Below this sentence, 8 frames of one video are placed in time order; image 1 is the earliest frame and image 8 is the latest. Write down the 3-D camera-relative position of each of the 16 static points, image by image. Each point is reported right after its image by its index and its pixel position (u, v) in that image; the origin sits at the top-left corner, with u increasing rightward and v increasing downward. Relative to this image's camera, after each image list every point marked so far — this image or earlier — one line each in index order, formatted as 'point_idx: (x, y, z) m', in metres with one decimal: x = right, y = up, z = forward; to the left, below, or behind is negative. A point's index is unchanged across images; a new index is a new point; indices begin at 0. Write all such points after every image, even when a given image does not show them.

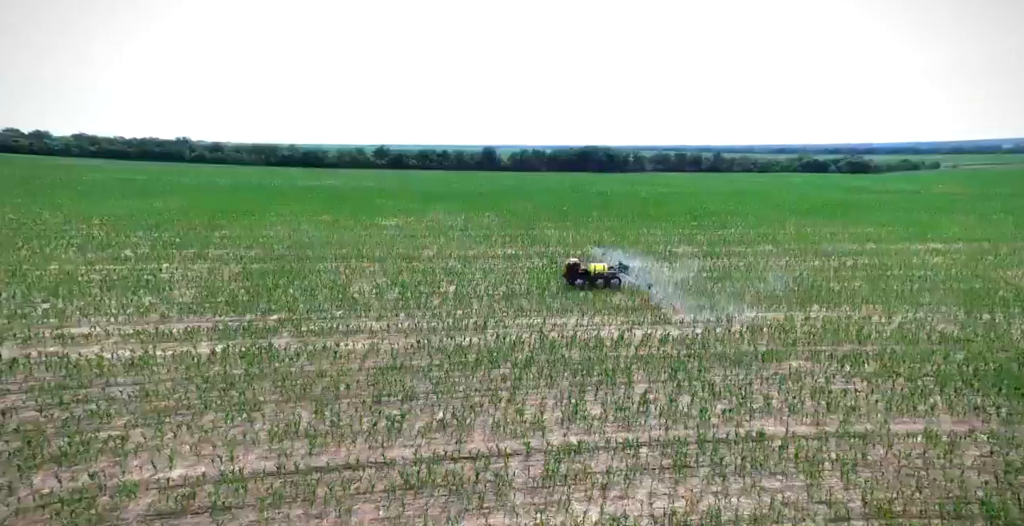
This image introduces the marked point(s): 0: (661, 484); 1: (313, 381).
0: (+1.6, -2.3, +6.1) m
1: (-3.0, -1.8, +8.7) m
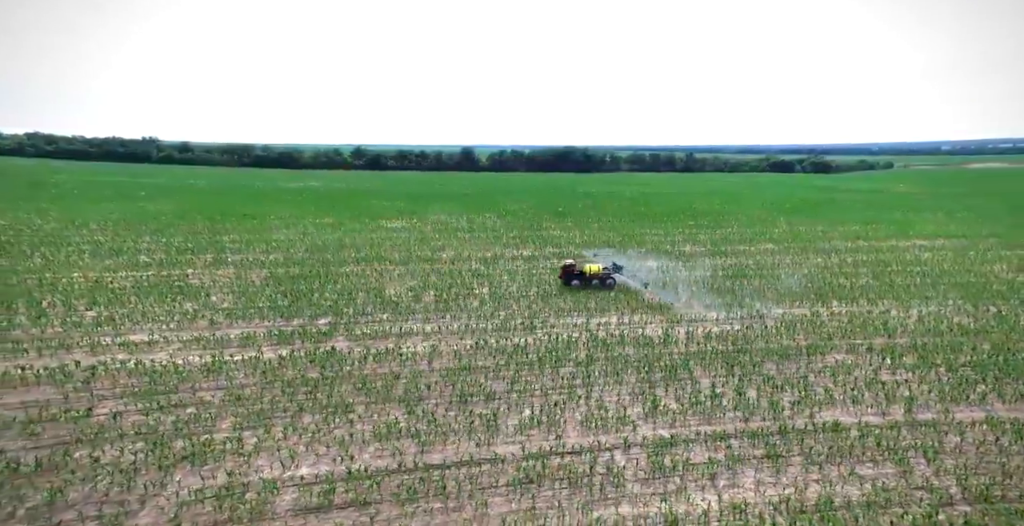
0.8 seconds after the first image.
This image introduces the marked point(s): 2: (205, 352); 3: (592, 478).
0: (+2.8, -2.3, +6.5) m
1: (-1.8, -1.8, +8.9) m
2: (-5.3, -1.5, +10.1) m
3: (+0.9, -2.3, +6.2) m
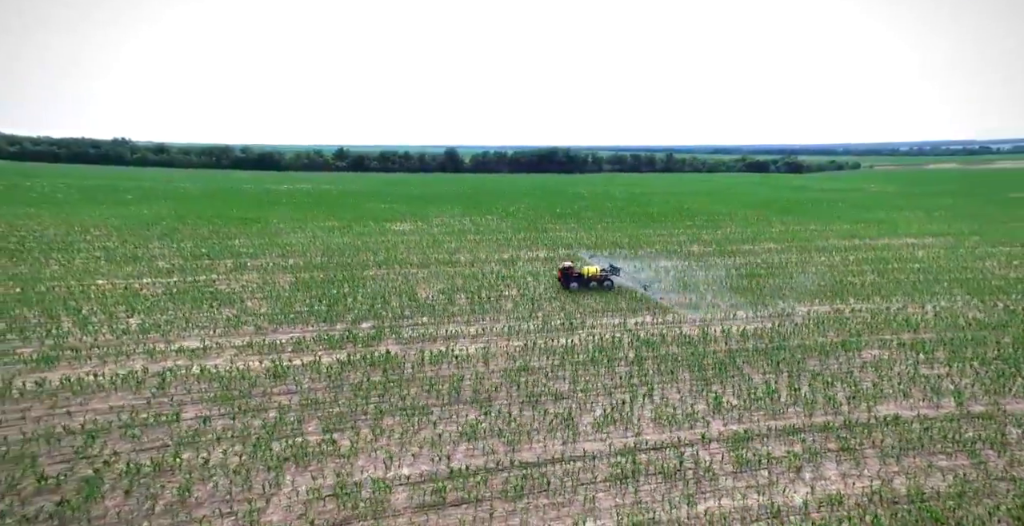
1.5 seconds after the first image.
0: (+3.9, -2.3, +6.7) m
1: (-0.8, -1.9, +9.1) m
2: (-4.3, -1.6, +10.2) m
3: (+2.0, -2.3, +6.4) m
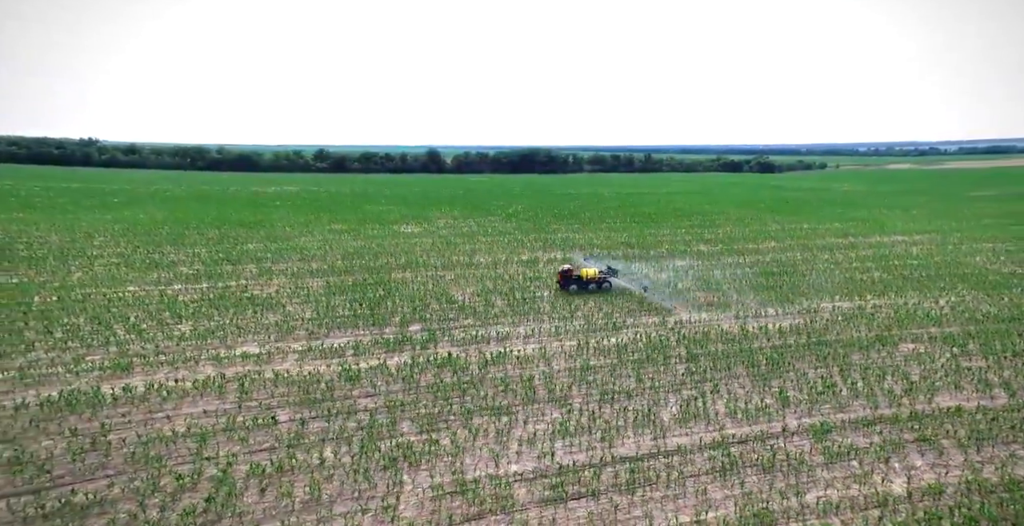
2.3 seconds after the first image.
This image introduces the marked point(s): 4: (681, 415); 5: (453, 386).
0: (+5.0, -2.3, +7.1) m
1: (+0.3, -1.9, +9.3) m
2: (-3.2, -1.7, +10.3) m
3: (+3.2, -2.3, +6.7) m
4: (+2.4, -2.2, +8.2) m
5: (-0.9, -1.9, +9.0) m
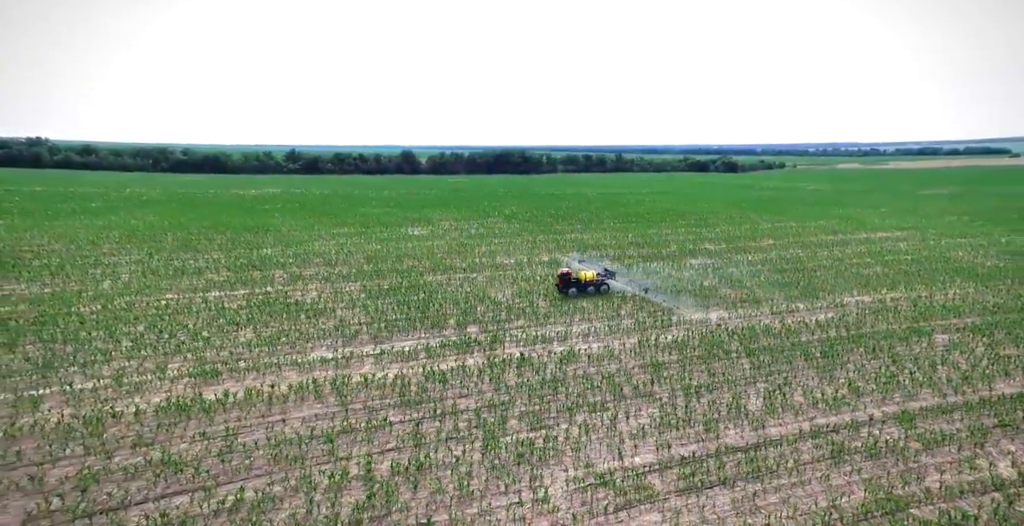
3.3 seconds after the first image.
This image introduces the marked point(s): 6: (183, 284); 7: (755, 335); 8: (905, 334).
0: (+6.5, -2.2, +7.6) m
1: (+1.7, -2.0, +9.6) m
2: (-1.9, -1.8, +10.5) m
3: (+4.6, -2.3, +7.2) m
4: (+3.8, -2.1, +8.6) m
5: (+0.5, -2.0, +9.3) m
6: (-9.8, -0.7, +17.2) m
7: (+5.6, -1.6, +13.2) m
8: (+9.7, -1.7, +14.3) m
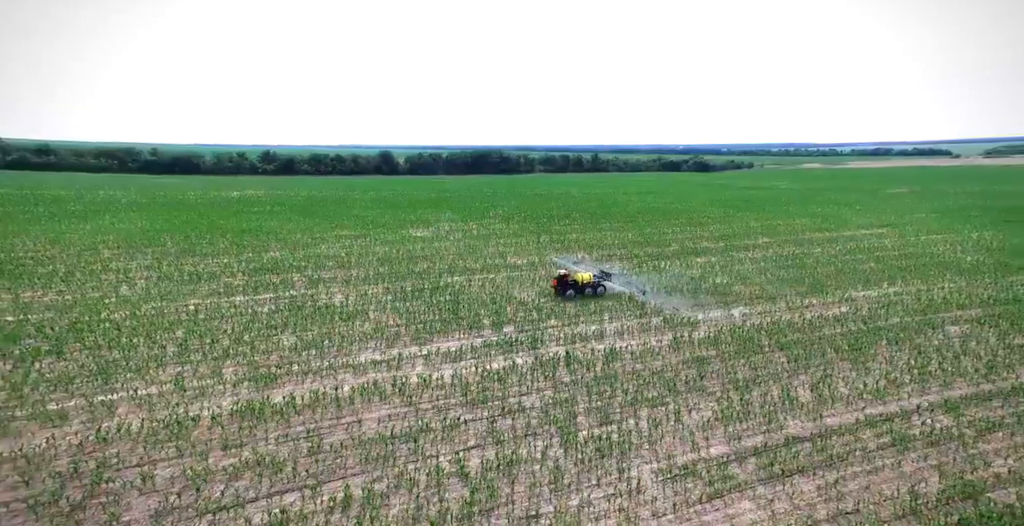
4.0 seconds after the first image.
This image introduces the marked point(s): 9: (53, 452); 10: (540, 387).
0: (+7.5, -2.2, +8.1) m
1: (+2.6, -2.0, +9.9) m
2: (-1.0, -1.8, +10.7) m
3: (+5.6, -2.2, +7.6) m
4: (+4.7, -2.1, +8.9) m
5: (+1.4, -2.0, +9.5) m
6: (-9.2, -0.8, +17.1) m
7: (+6.4, -1.5, +13.7) m
8: (+10.5, -1.6, +14.8) m
9: (-5.2, -2.2, +6.6) m
10: (+0.4, -2.0, +9.3) m
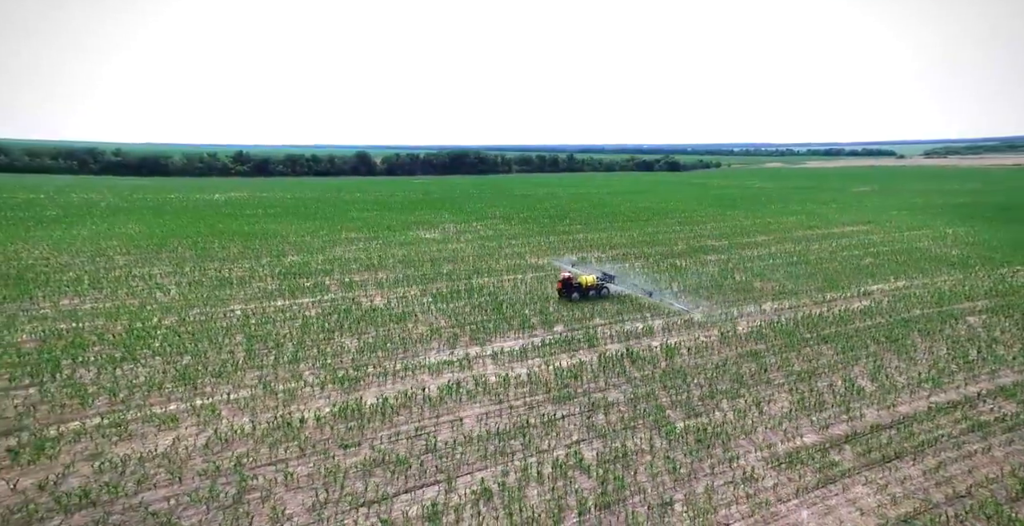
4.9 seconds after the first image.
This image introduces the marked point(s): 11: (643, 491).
0: (+8.8, -2.1, +8.6) m
1: (+3.8, -1.9, +10.3) m
2: (+0.2, -1.8, +11.0) m
3: (+7.0, -2.2, +8.1) m
4: (+6.1, -2.1, +9.4) m
5: (+2.7, -2.0, +9.9) m
6: (-8.1, -0.9, +17.2) m
7: (+7.5, -1.5, +14.2) m
8: (+11.6, -1.4, +15.5) m
9: (-3.8, -2.3, +6.8) m
10: (+1.7, -2.0, +9.7) m
11: (+1.4, -2.5, +6.3) m
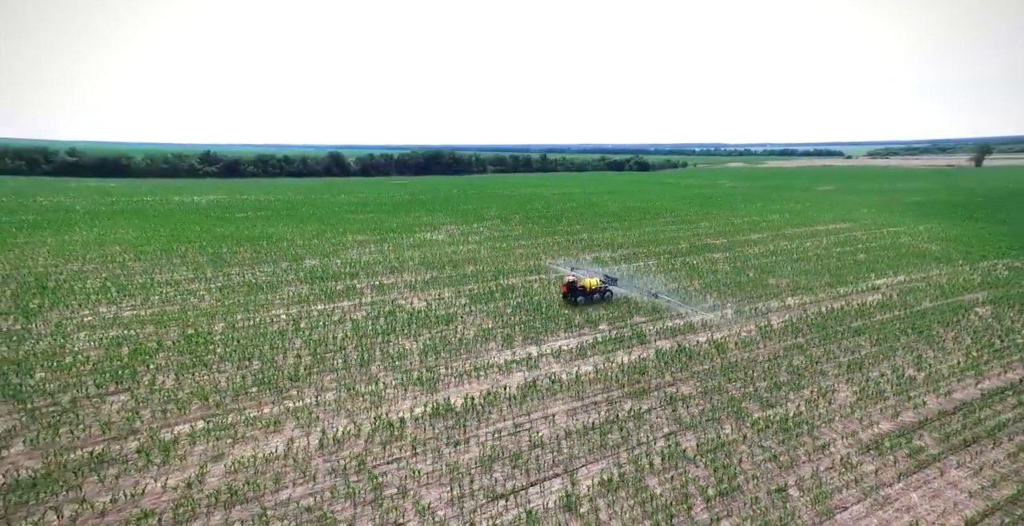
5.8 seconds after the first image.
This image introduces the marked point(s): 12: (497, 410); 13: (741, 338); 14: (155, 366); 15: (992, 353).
0: (+10.1, -2.0, +9.3) m
1: (+5.1, -1.9, +10.8) m
2: (+1.4, -1.9, +11.3) m
3: (+8.3, -2.1, +8.7) m
4: (+7.3, -2.0, +10.0) m
5: (+3.9, -2.0, +10.4) m
6: (-7.2, -1.1, +17.2) m
7: (+8.6, -1.4, +14.8) m
8: (+12.6, -1.3, +16.3) m
9: (-2.5, -2.4, +7.0) m
10: (+3.0, -2.0, +10.1) m
11: (+2.8, -2.5, +6.7) m
12: (-0.2, -2.2, +8.7) m
13: (+5.0, -1.7, +12.7) m
14: (-6.3, -1.8, +10.2) m
15: (+9.8, -1.8, +11.8) m
